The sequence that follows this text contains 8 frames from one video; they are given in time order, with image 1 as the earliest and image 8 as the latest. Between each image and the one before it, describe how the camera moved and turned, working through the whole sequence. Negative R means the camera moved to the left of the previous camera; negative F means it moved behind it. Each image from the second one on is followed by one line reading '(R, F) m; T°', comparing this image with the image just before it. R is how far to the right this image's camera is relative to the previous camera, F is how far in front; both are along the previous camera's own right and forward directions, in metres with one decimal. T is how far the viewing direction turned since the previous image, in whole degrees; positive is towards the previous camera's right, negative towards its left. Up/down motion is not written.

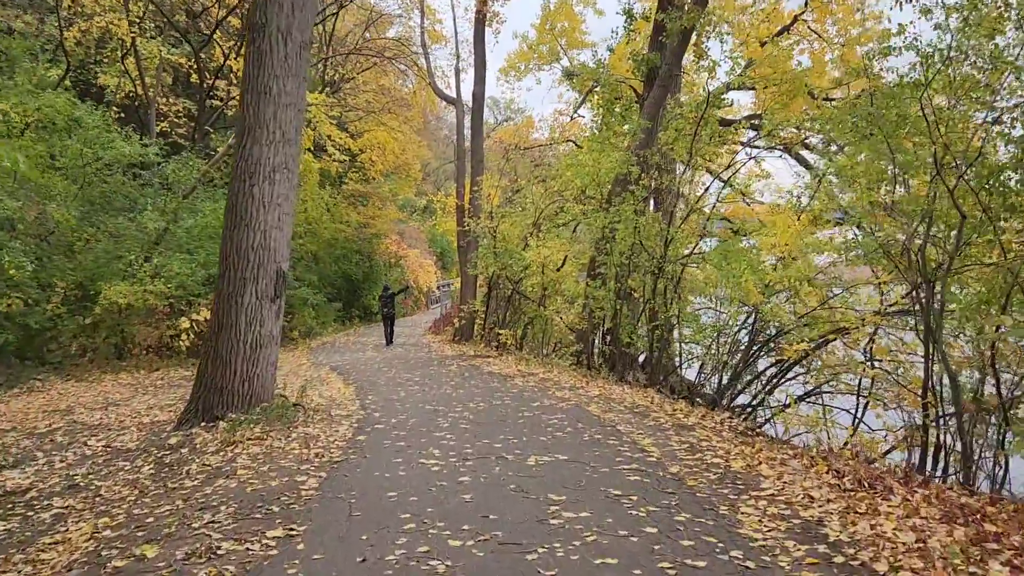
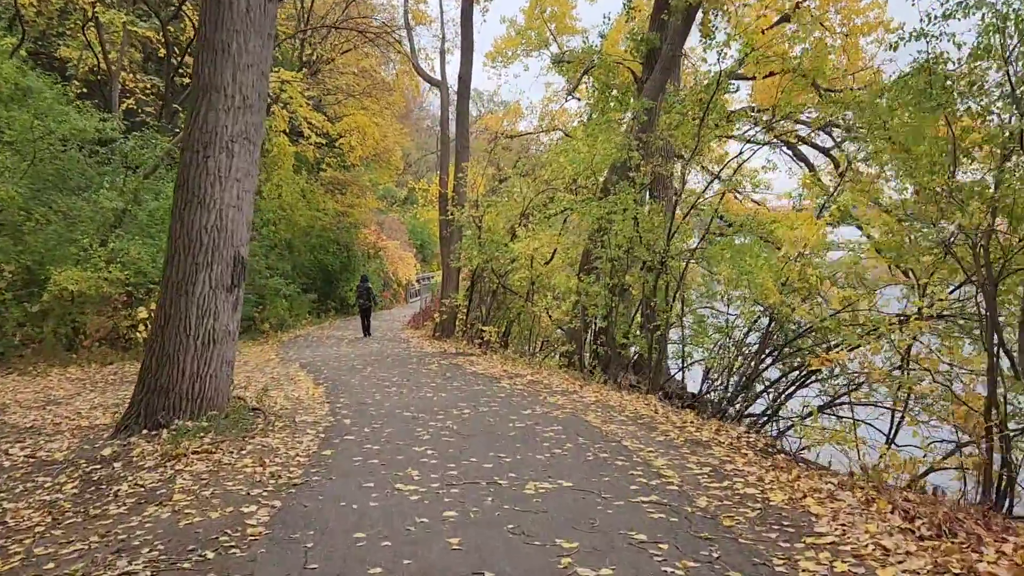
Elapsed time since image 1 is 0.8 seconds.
(-0.1, +0.9) m; +1°
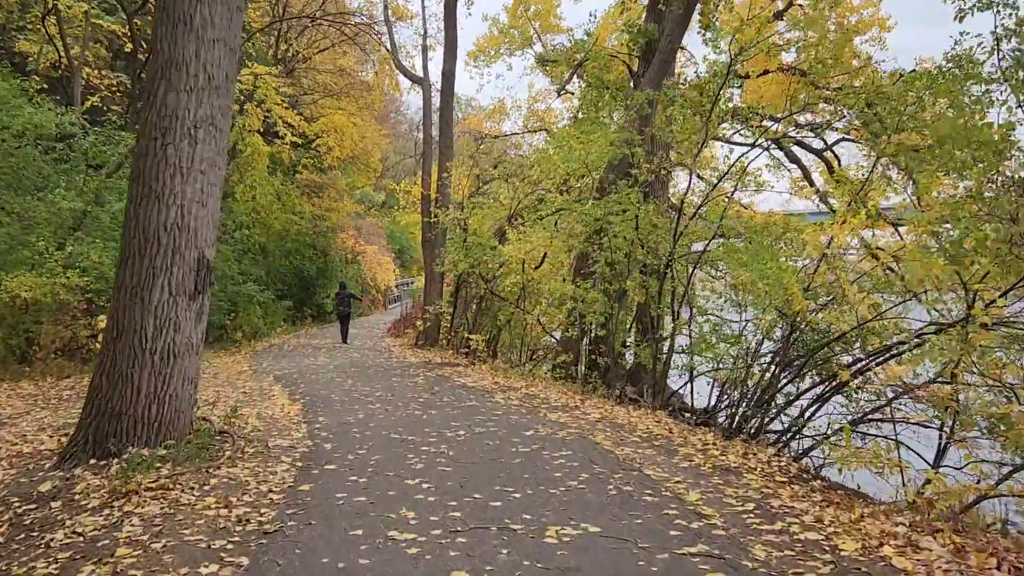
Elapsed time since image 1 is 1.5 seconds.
(-0.2, +0.8) m; +2°
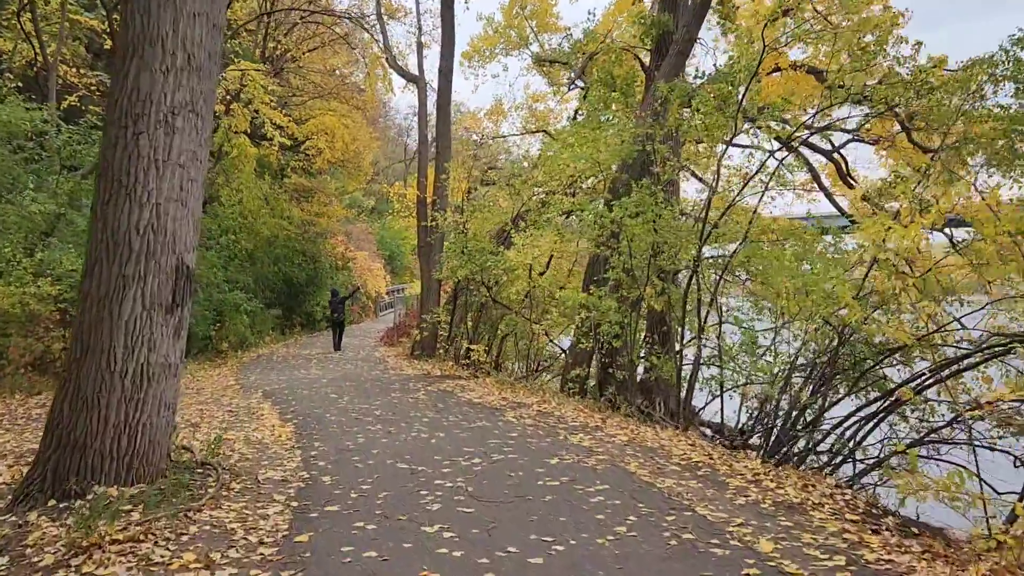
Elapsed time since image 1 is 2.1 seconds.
(-0.2, +0.8) m; +1°
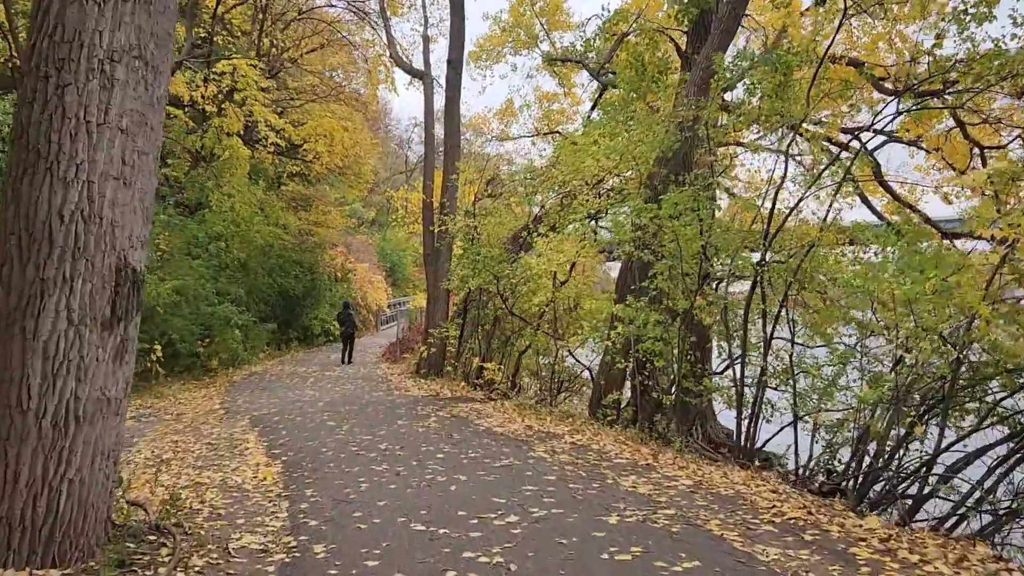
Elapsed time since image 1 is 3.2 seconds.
(-0.3, +1.3) m; 0°
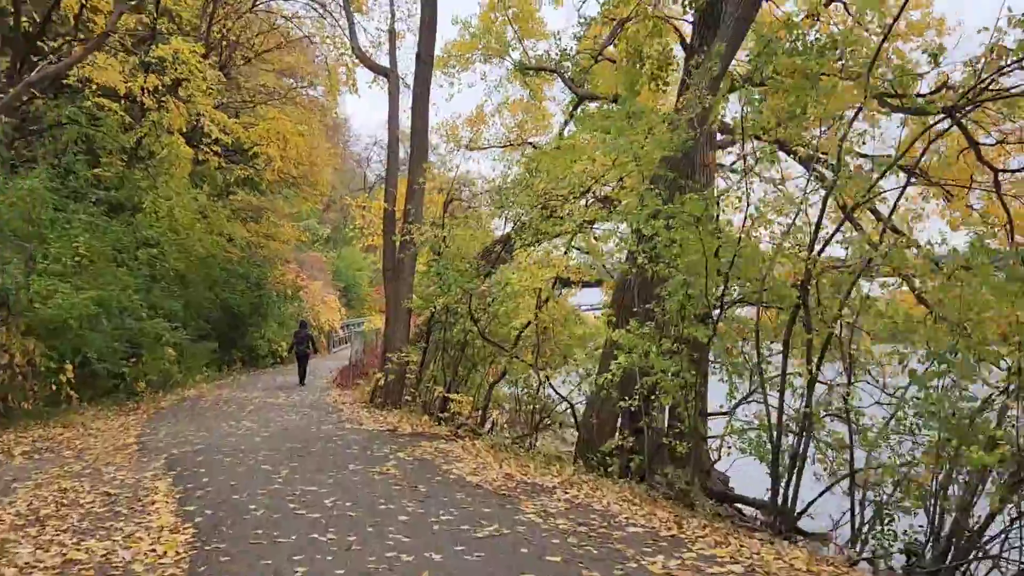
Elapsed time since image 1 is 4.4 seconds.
(-0.2, +1.4) m; +3°
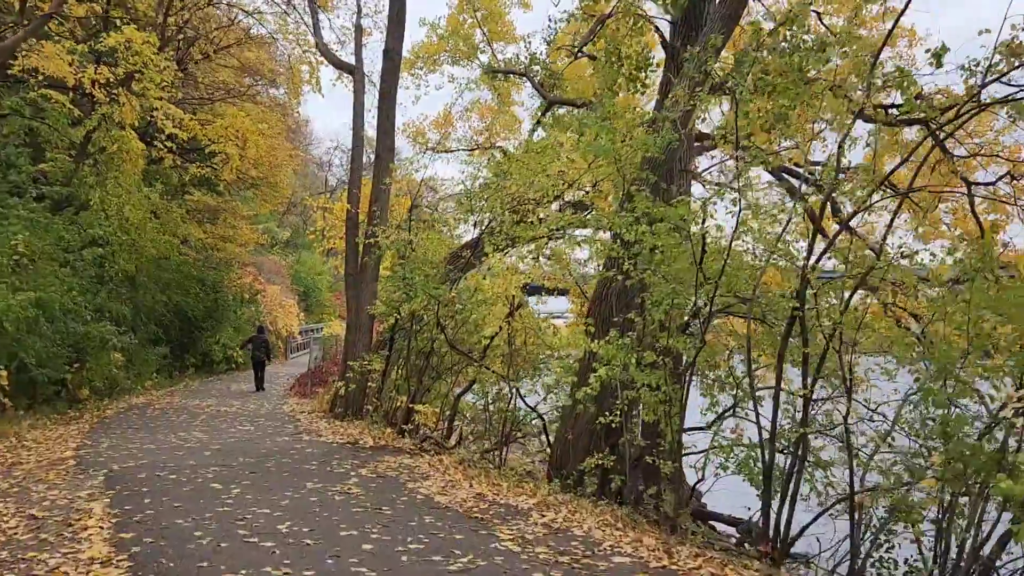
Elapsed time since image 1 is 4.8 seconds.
(-0.1, +0.4) m; +3°
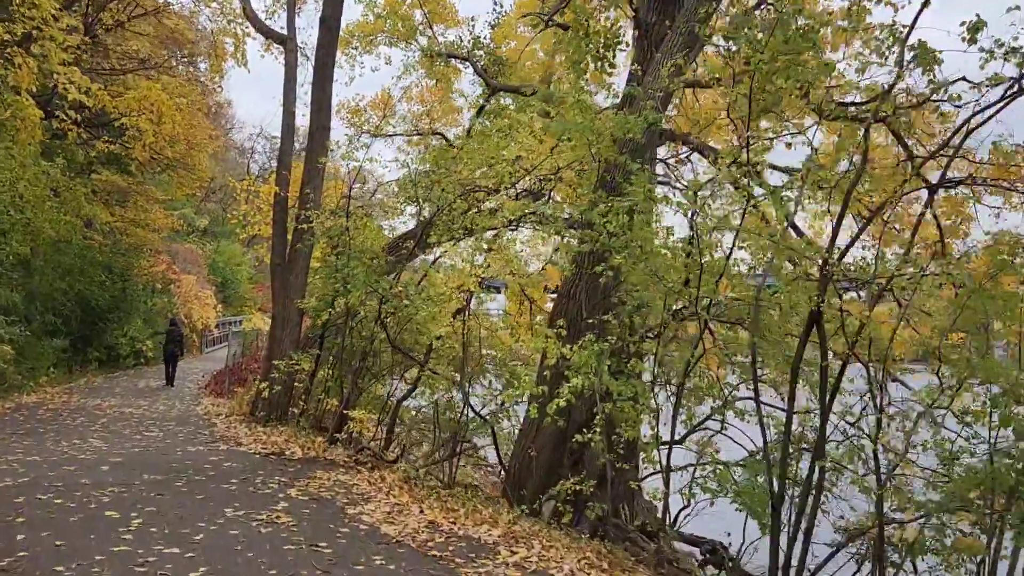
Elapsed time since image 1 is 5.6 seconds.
(-0.3, +0.9) m; +5°
